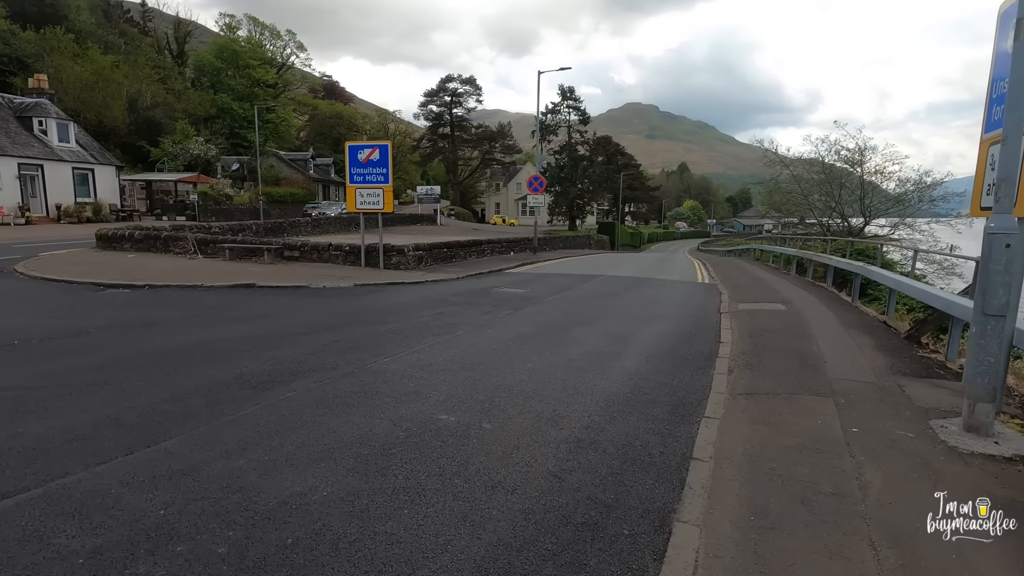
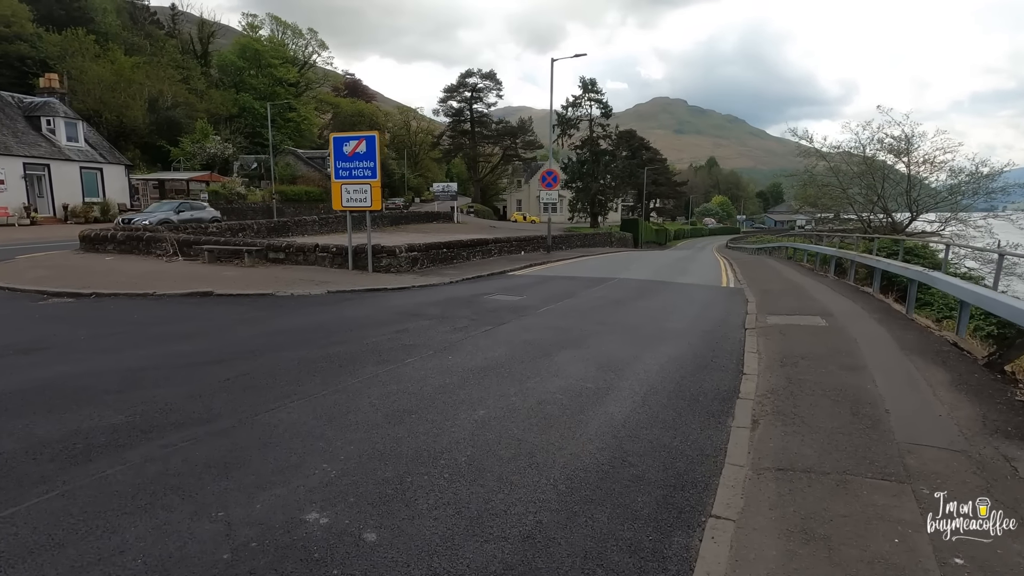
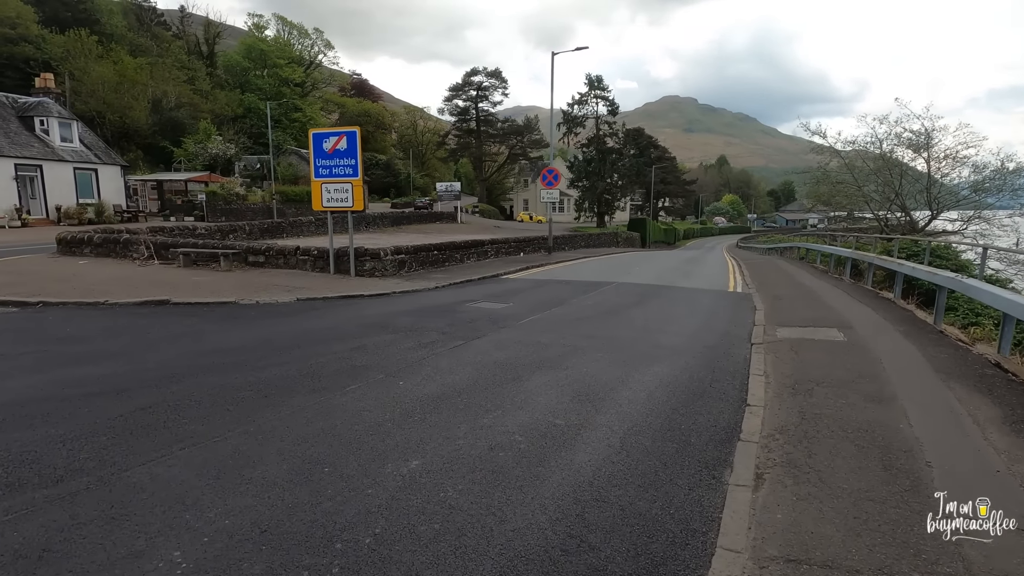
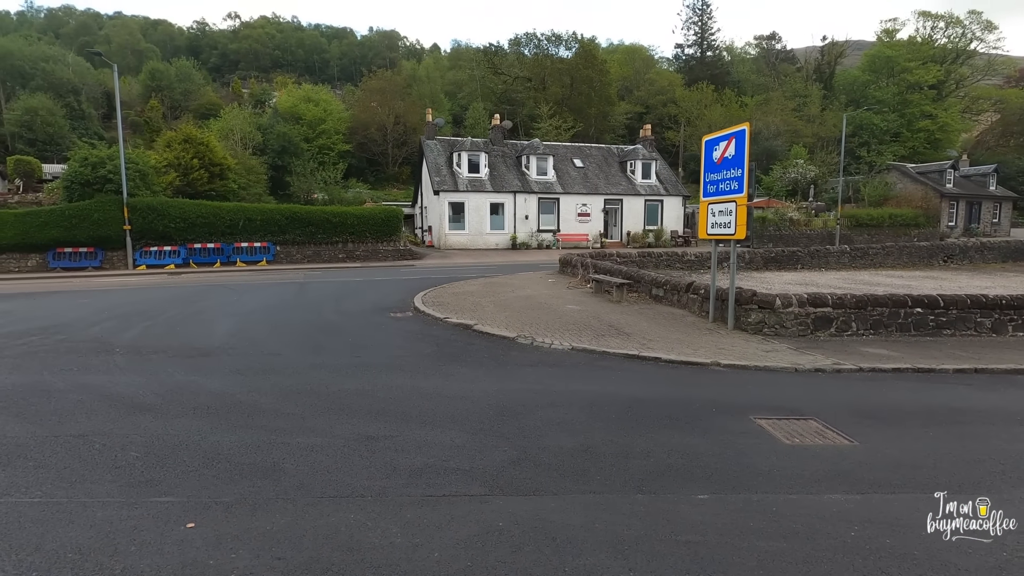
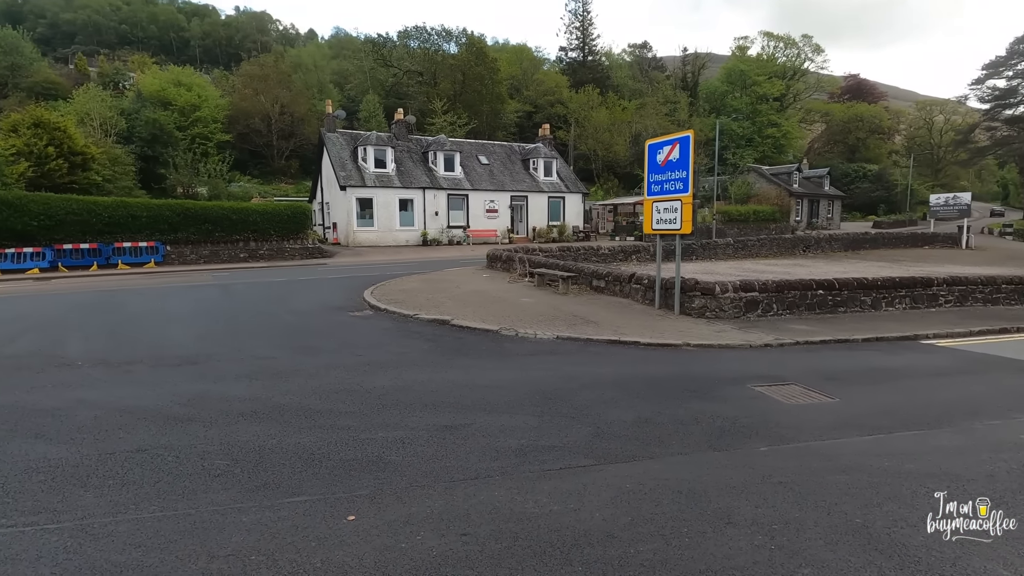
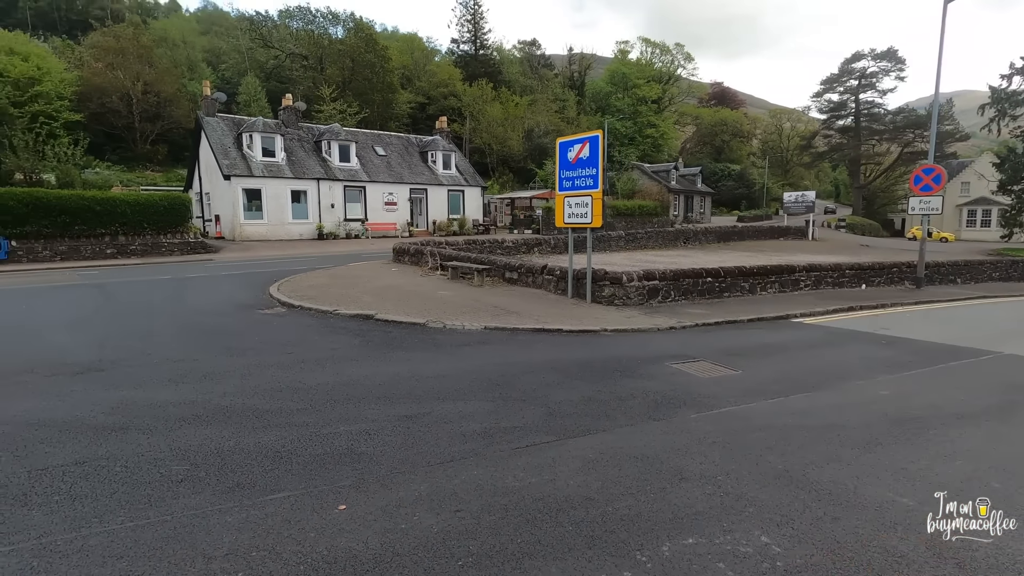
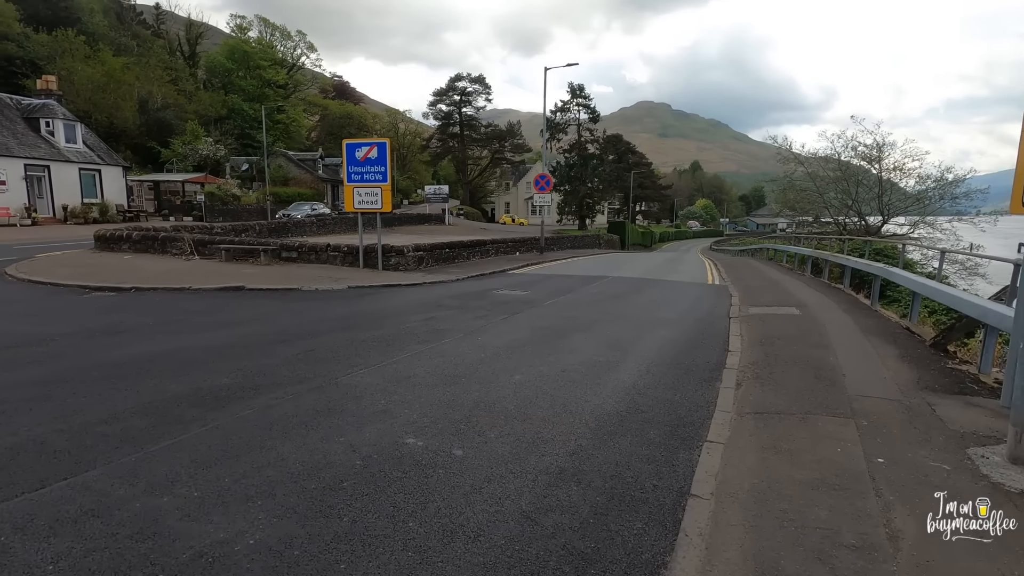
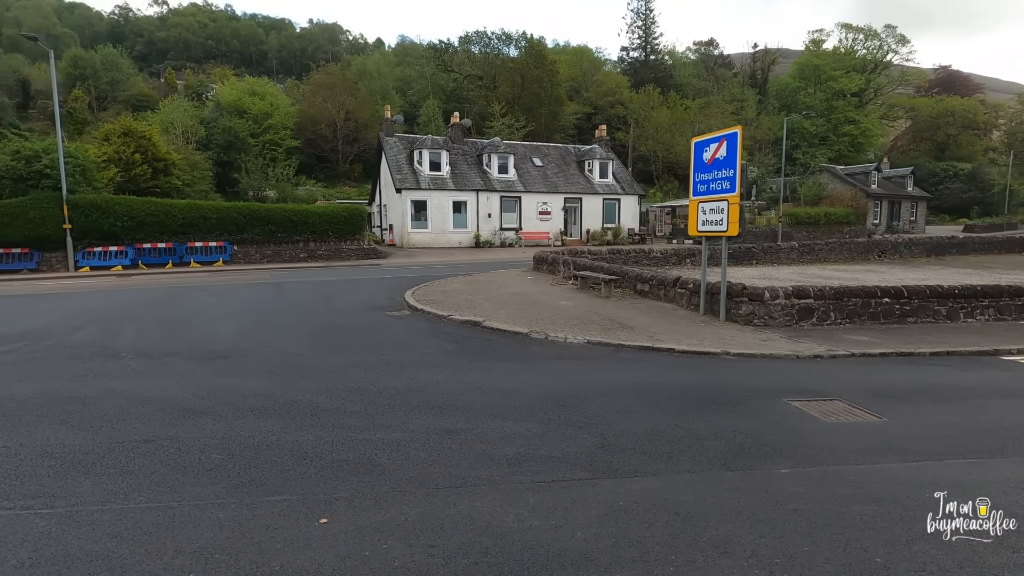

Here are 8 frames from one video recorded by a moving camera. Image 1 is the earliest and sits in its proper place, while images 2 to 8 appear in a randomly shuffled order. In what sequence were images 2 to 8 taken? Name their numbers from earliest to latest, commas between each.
7, 2, 3, 6, 5, 8, 4
